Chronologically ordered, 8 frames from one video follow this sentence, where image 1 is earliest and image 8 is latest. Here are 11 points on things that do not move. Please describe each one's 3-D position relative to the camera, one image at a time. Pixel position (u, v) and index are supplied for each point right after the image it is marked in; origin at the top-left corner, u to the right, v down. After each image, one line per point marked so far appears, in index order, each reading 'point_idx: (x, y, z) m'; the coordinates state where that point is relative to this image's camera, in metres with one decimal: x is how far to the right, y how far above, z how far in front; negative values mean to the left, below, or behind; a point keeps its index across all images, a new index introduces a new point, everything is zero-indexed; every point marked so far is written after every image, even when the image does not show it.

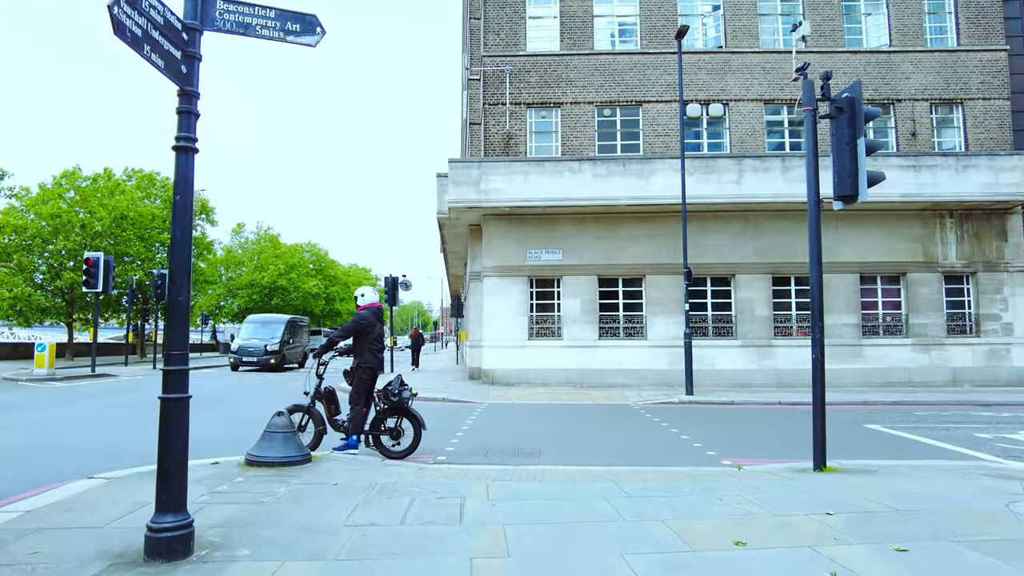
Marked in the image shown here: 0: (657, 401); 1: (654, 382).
0: (+4.0, -3.1, +16.8) m
1: (+4.6, -3.1, +19.9) m
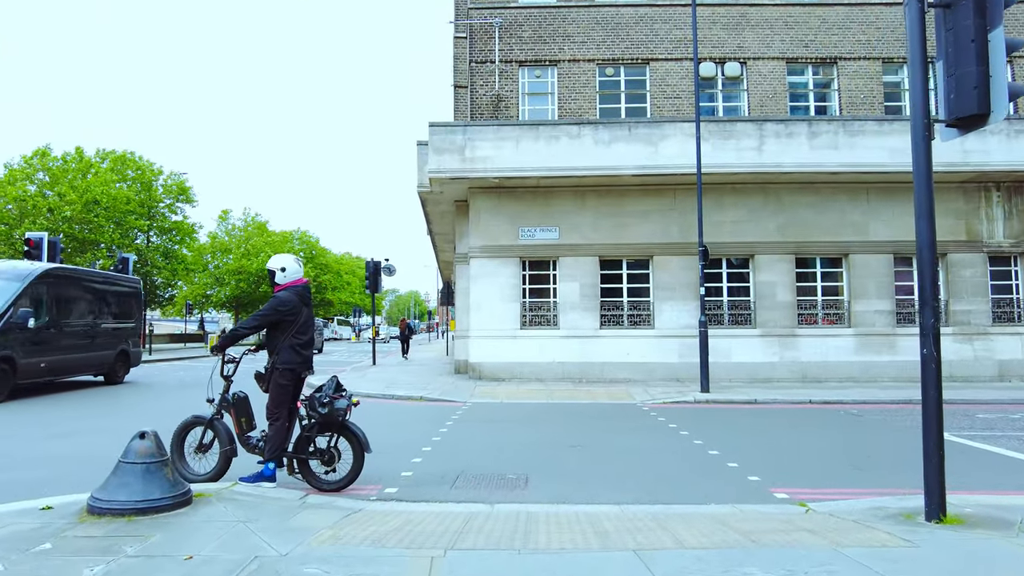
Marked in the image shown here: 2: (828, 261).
0: (+3.7, -2.6, +14.5) m
1: (+4.3, -2.6, +17.6) m
2: (+9.4, +0.8, +18.5) m
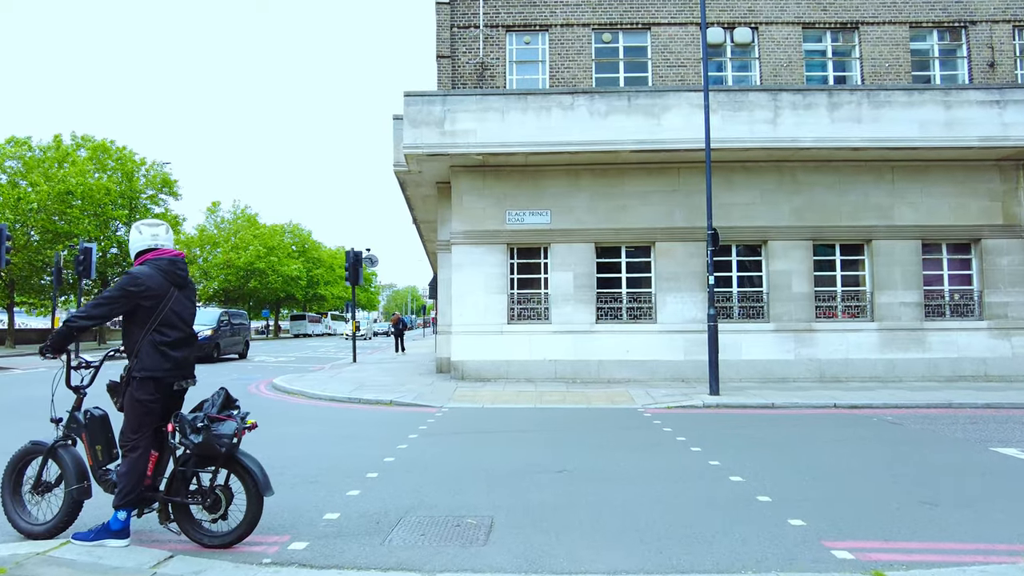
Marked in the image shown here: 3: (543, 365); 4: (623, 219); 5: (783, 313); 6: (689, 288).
0: (+3.4, -2.4, +12.7) m
1: (+3.9, -2.3, +15.8) m
2: (+9.1, +1.1, +16.7) m
3: (+0.8, -2.0, +16.0) m
4: (+2.9, +1.8, +16.2) m
5: (+7.1, -0.7, +16.2) m
6: (+4.6, 0.0, +16.1) m
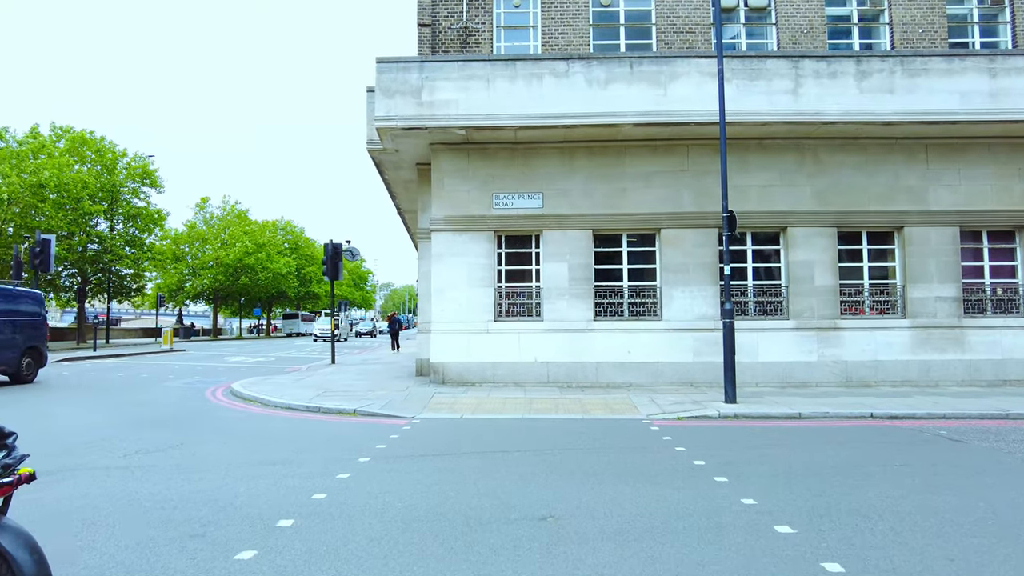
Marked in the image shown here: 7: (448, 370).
0: (+3.1, -2.2, +10.9) m
1: (+3.6, -2.1, +14.0) m
2: (+8.8, +1.3, +14.9) m
3: (+0.5, -1.8, +14.1) m
4: (+2.6, +2.0, +14.4) m
5: (+6.8, -0.5, +14.4) m
6: (+4.3, +0.2, +14.2) m
7: (-1.5, -1.9, +14.2) m
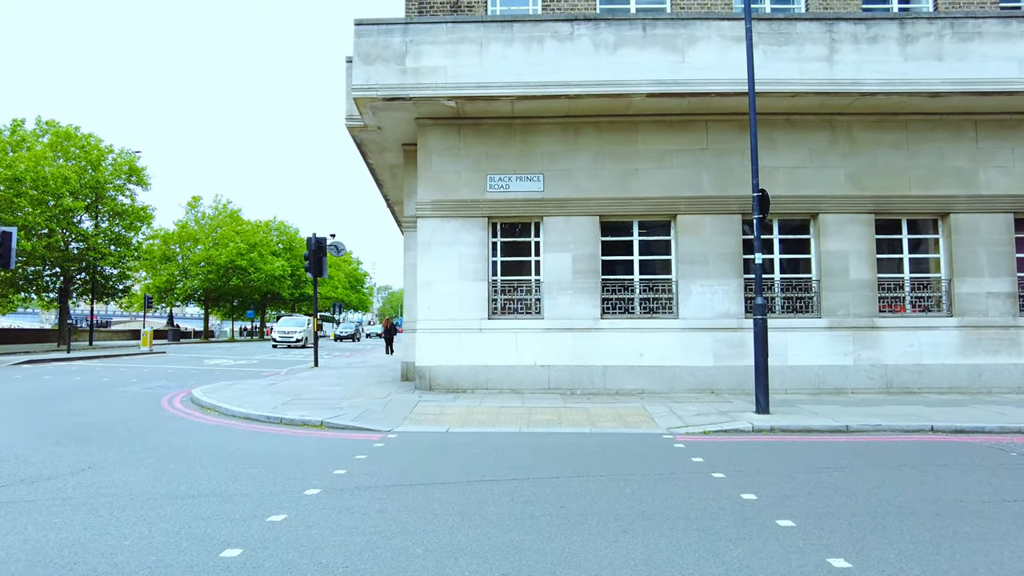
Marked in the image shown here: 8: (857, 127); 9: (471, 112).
0: (+3.0, -2.1, +9.2) m
1: (+3.5, -2.0, +12.3) m
2: (+8.7, +1.4, +13.2) m
3: (+0.4, -1.7, +12.5) m
4: (+2.5, +2.1, +12.8) m
5: (+6.7, -0.4, +12.8) m
6: (+4.2, +0.3, +12.6) m
7: (-1.5, -1.7, +12.6) m
8: (+7.3, +3.4, +13.1) m
9: (-0.8, +3.6, +12.6) m
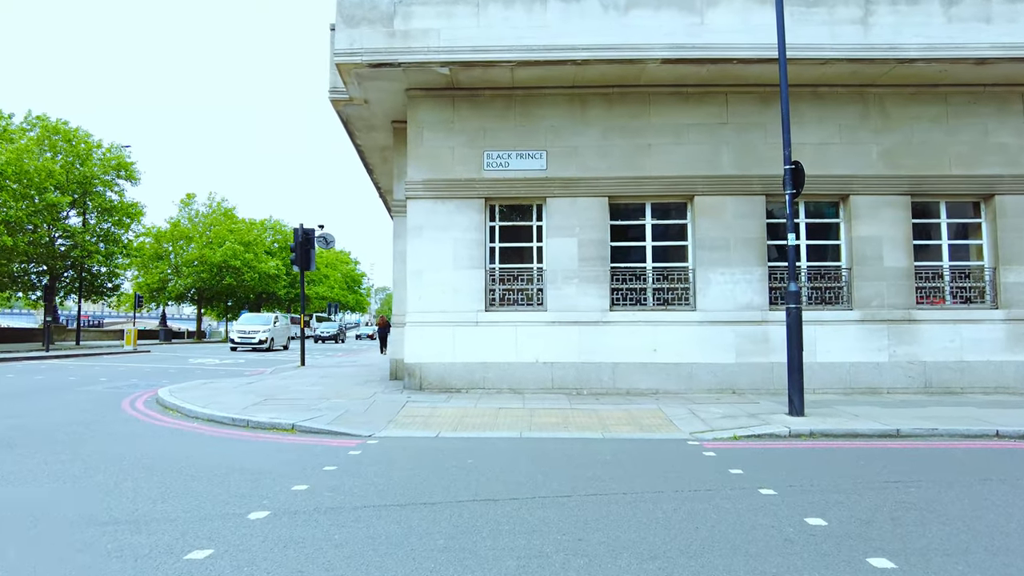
0: (+3.0, -1.9, +8.0) m
1: (+3.5, -1.8, +11.1) m
2: (+8.7, +1.6, +12.0) m
3: (+0.4, -1.5, +11.2) m
4: (+2.5, +2.3, +11.5) m
5: (+6.7, -0.2, +11.6) m
6: (+4.2, +0.5, +11.4) m
7: (-1.5, -1.5, +11.3) m
8: (+7.3, +3.6, +11.9) m
9: (-0.8, +3.8, +11.4) m
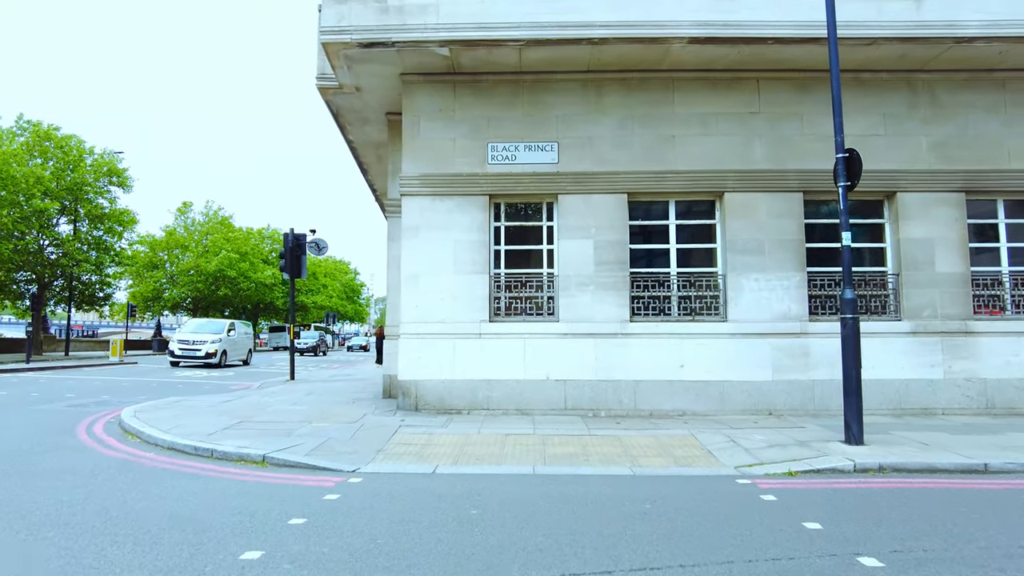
0: (+3.1, -1.9, +6.7) m
1: (+3.7, -1.9, +9.8) m
2: (+8.8, +1.4, +10.8) m
3: (+0.5, -1.6, +9.9) m
4: (+2.7, +2.2, +10.3) m
5: (+6.8, -0.3, +10.3) m
6: (+4.3, +0.4, +10.1) m
7: (-1.4, -1.7, +10.0) m
8: (+7.4, +3.5, +10.7) m
9: (-0.7, +3.7, +10.2) m
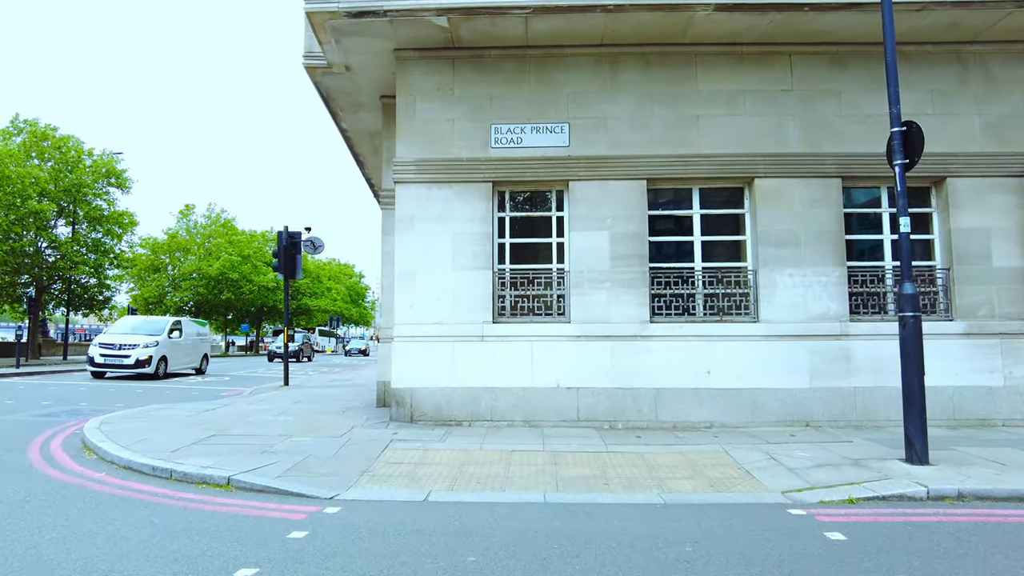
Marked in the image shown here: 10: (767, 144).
0: (+3.2, -1.9, +5.6) m
1: (+3.7, -1.9, +8.7) m
2: (+8.9, +1.5, +9.7) m
3: (+0.6, -1.6, +8.9) m
4: (+2.7, +2.2, +9.3) m
5: (+6.9, -0.2, +9.2) m
6: (+4.4, +0.4, +9.0) m
7: (-1.3, -1.6, +9.0) m
8: (+7.5, +3.5, +9.6) m
9: (-0.6, +3.7, +9.2) m
10: (+3.8, +2.2, +9.2) m
